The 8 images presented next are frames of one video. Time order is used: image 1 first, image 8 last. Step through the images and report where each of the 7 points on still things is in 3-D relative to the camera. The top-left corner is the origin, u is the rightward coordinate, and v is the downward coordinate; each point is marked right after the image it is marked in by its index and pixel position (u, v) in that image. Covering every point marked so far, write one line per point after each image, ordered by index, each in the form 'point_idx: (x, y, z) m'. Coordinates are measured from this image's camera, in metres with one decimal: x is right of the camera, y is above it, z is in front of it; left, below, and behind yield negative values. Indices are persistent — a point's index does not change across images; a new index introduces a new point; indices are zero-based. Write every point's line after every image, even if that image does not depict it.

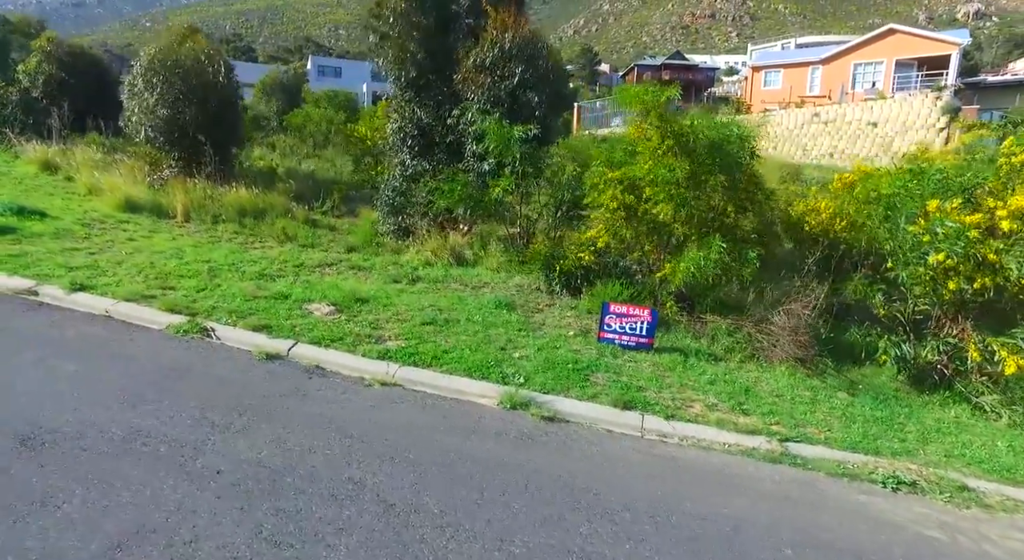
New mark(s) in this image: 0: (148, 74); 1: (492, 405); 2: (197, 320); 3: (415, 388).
0: (-5.5, +3.2, +10.4) m
1: (-0.1, -0.8, +4.3) m
2: (-2.4, -0.3, +5.2) m
3: (-0.6, -0.7, +4.5) m
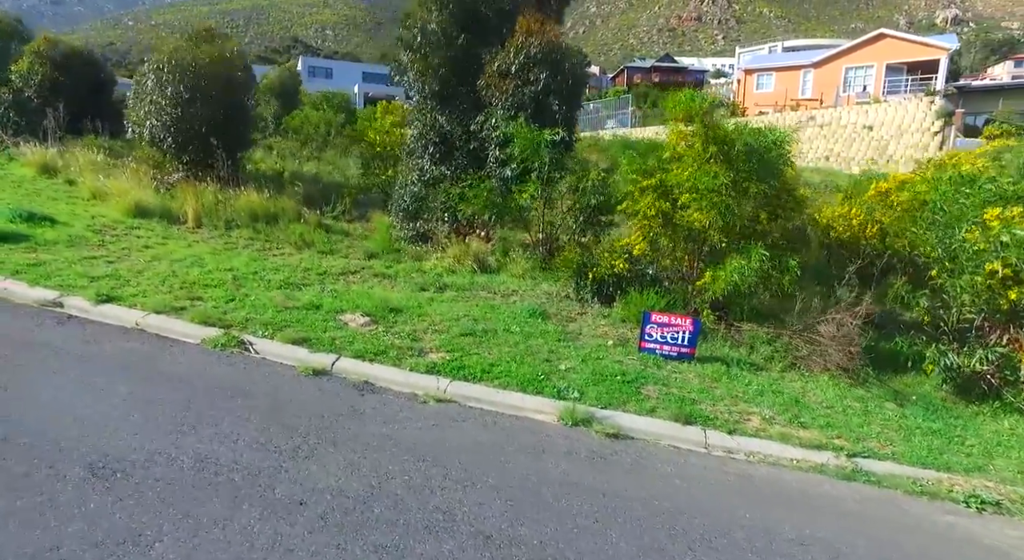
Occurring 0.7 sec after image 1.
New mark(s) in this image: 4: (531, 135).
0: (-5.3, +3.1, +10.2) m
1: (+0.3, -0.9, +4.2) m
2: (-2.1, -0.4, +5.0) m
3: (-0.3, -0.8, +4.4) m
4: (+0.3, +1.6, +7.6) m
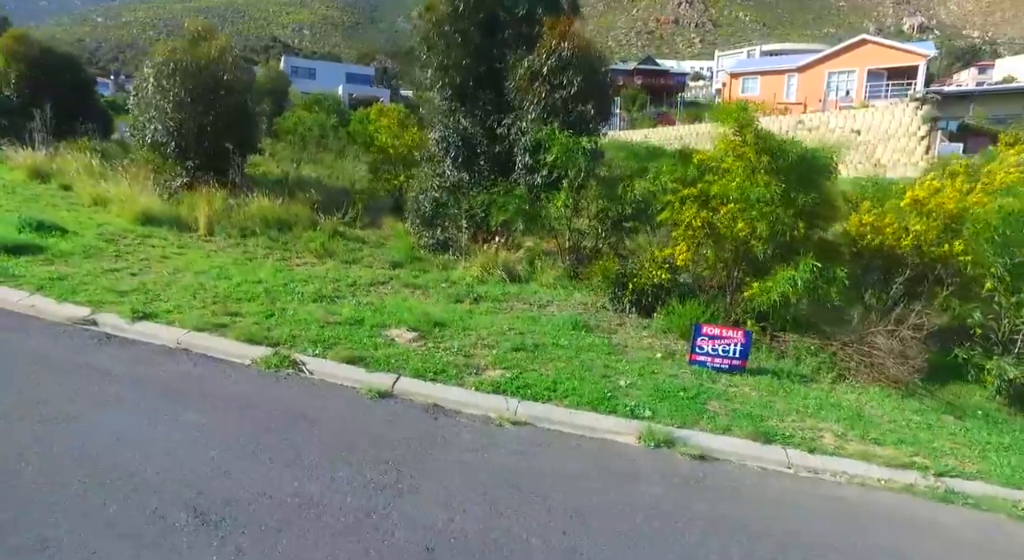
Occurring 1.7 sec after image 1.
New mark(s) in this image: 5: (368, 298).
0: (-5.0, +3.0, +9.8) m
1: (+0.7, -1.0, +4.1) m
2: (-1.6, -0.5, +4.8) m
3: (+0.2, -0.9, +4.2) m
4: (+0.6, +1.5, +7.5) m
5: (-1.4, -0.2, +6.4) m
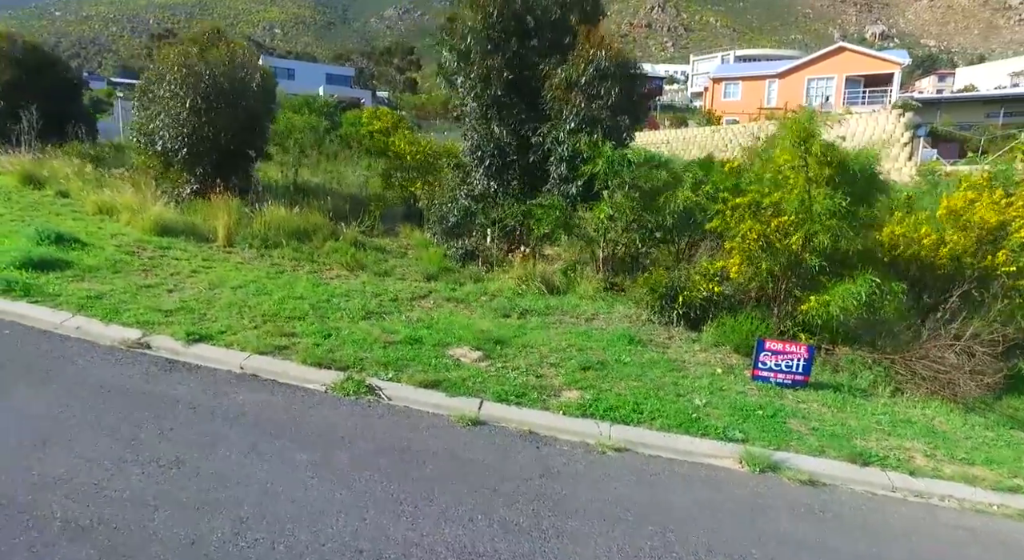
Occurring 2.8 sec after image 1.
0: (-4.7, +2.8, +9.4) m
1: (+1.3, -1.1, +4.0) m
2: (-1.0, -0.6, +4.5) m
3: (+0.8, -1.0, +4.1) m
4: (+1.0, +1.4, +7.4) m
5: (-0.9, -0.3, +6.2) m
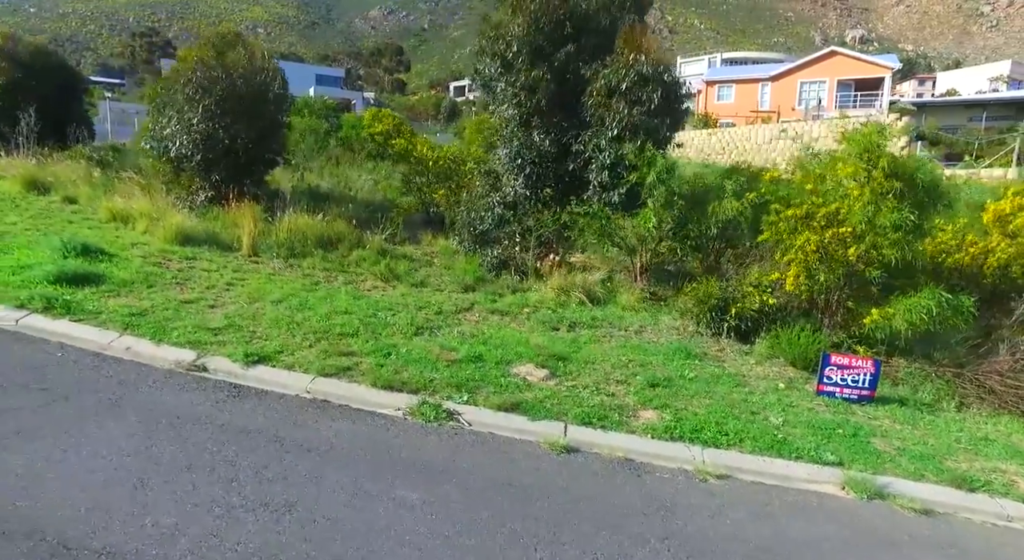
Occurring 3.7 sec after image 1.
0: (-4.4, +2.7, +9.1) m
1: (+1.9, -1.2, +3.8) m
2: (-0.5, -0.8, +4.3) m
3: (+1.3, -1.1, +3.9) m
4: (+1.5, +1.3, +7.2) m
5: (-0.4, -0.4, +6.0) m
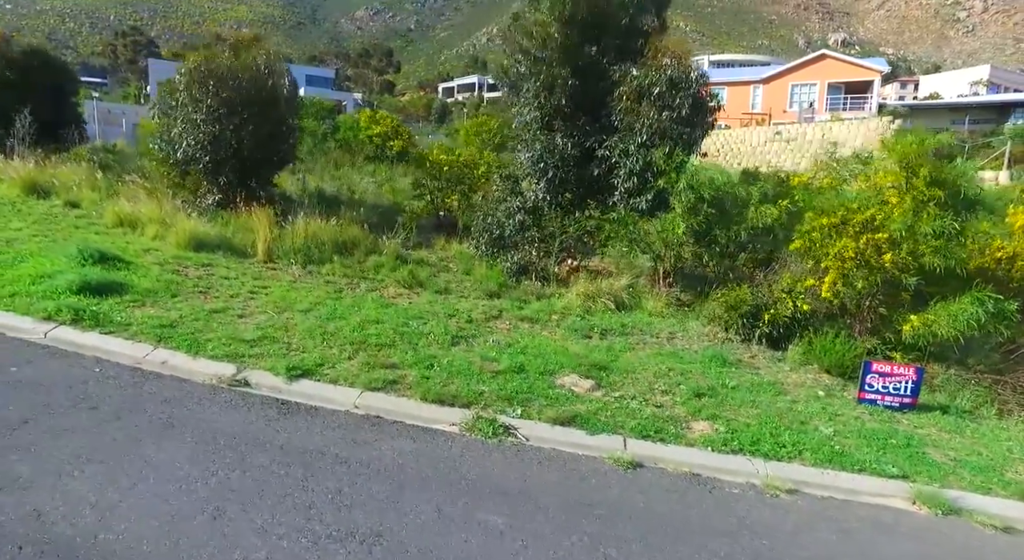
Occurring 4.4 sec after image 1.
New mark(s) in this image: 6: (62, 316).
0: (-4.2, +2.6, +8.9) m
1: (+2.2, -1.3, +3.7) m
2: (-0.2, -0.8, +4.2) m
3: (+1.7, -1.2, +3.8) m
4: (+1.7, +1.2, +7.1) m
5: (-0.1, -0.5, +5.8) m
6: (-3.1, -0.3, +4.7) m
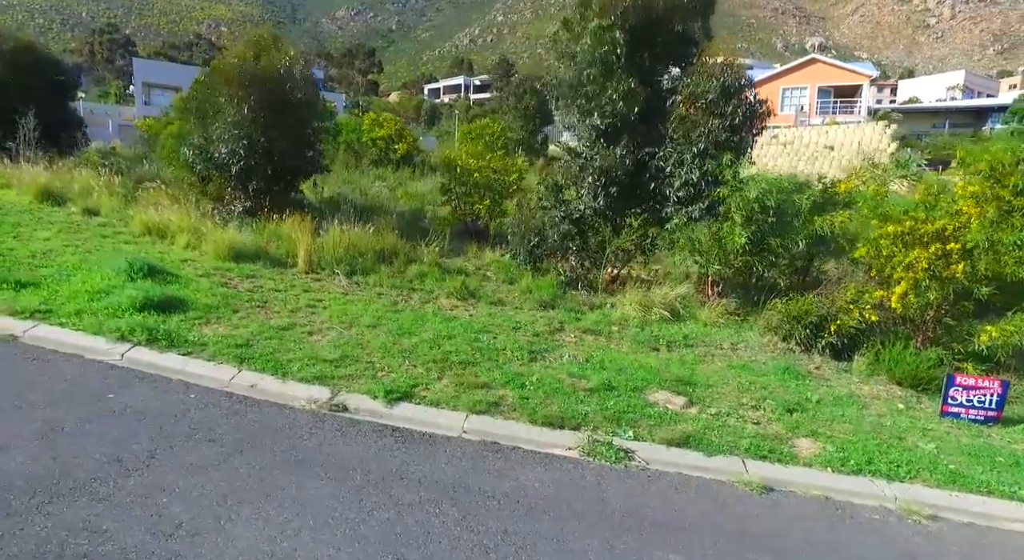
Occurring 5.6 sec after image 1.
0: (-3.7, +2.5, +8.6) m
1: (+2.9, -1.4, +3.7) m
2: (+0.5, -0.9, +4.0) m
3: (+2.4, -1.3, +3.7) m
4: (+2.3, +1.1, +7.0) m
5: (+0.5, -0.6, +5.7) m
6: (-2.5, -0.4, +4.4) m
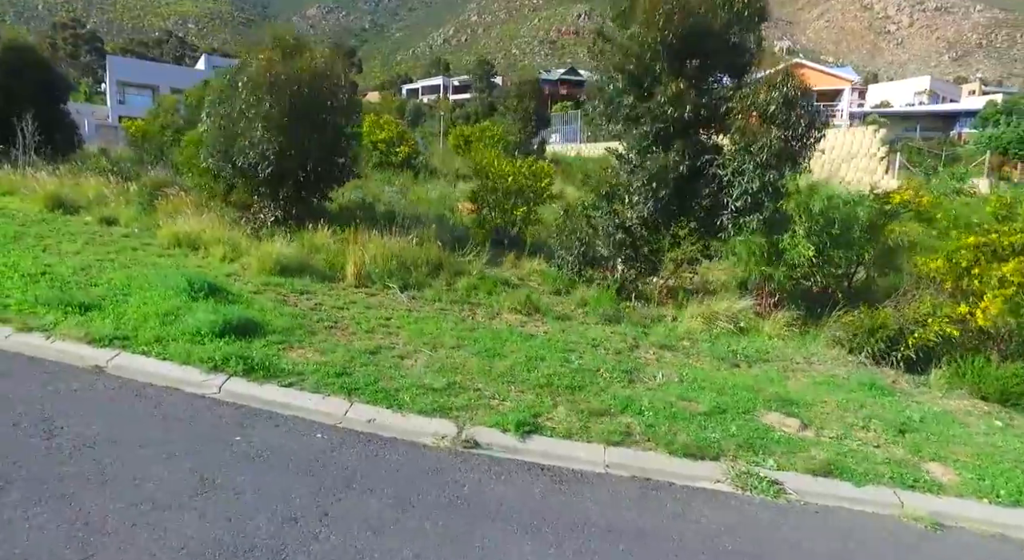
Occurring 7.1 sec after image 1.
0: (-3.1, +2.3, +8.1) m
1: (+3.7, -1.5, +3.5) m
2: (+1.3, -1.1, +3.8) m
3: (+3.2, -1.4, +3.6) m
4: (+2.9, +1.0, +6.9) m
5: (+1.2, -0.7, +5.4) m
6: (-1.7, -0.5, +4.0) m
